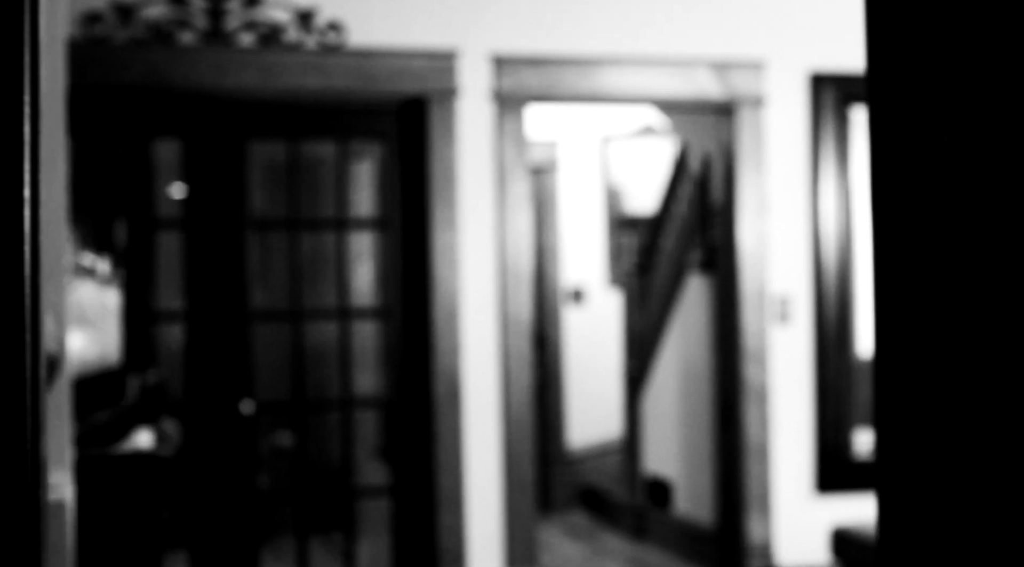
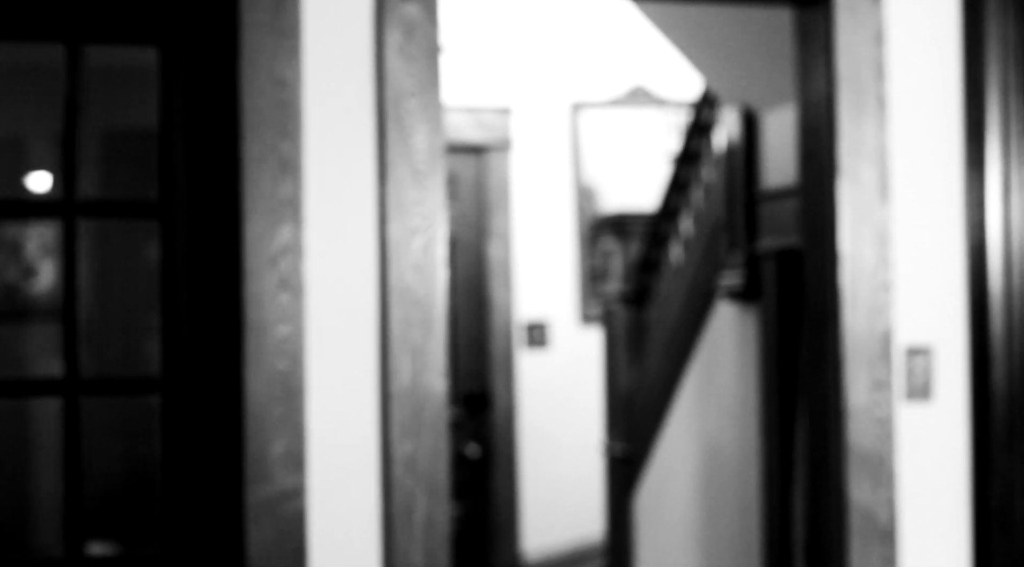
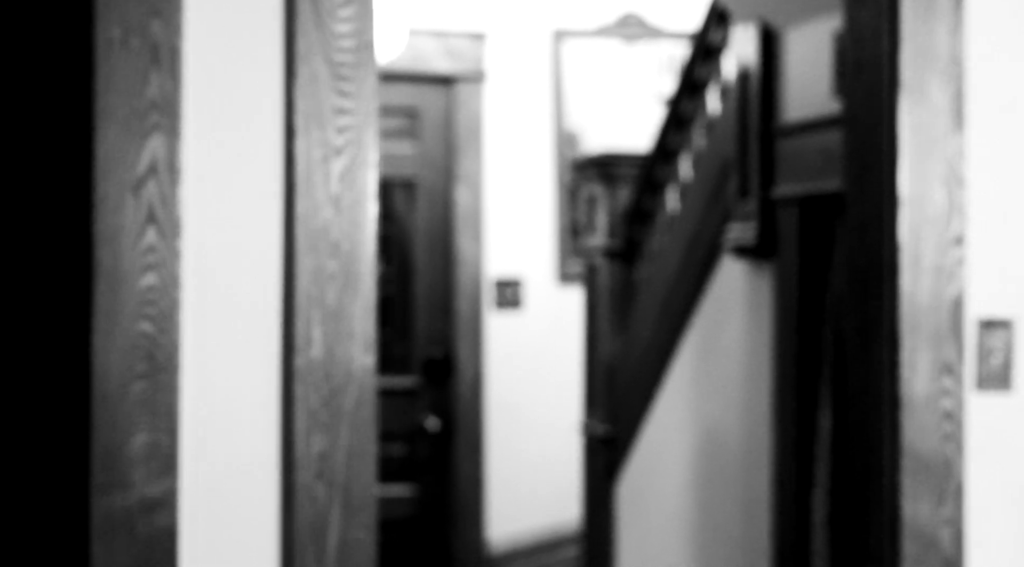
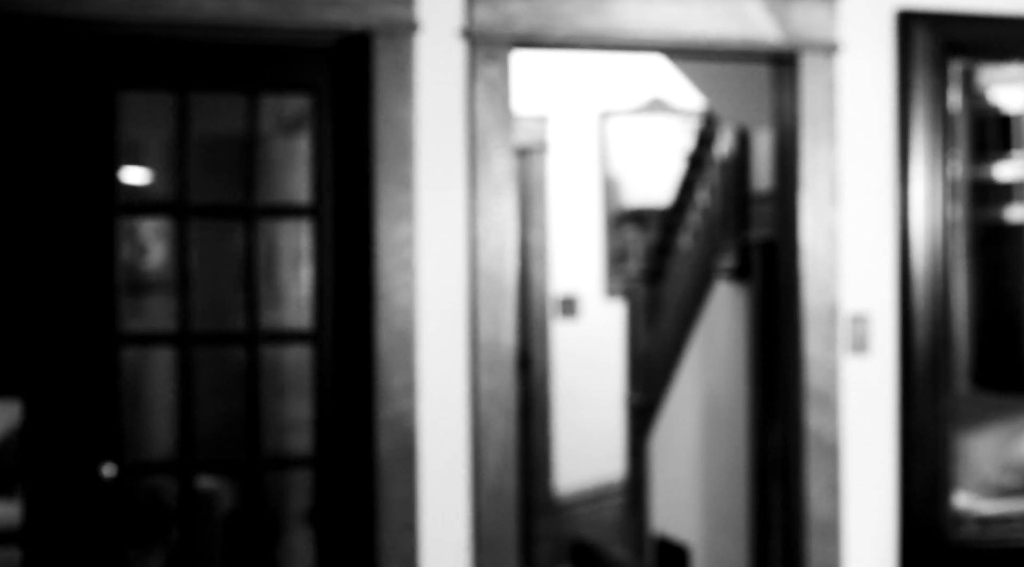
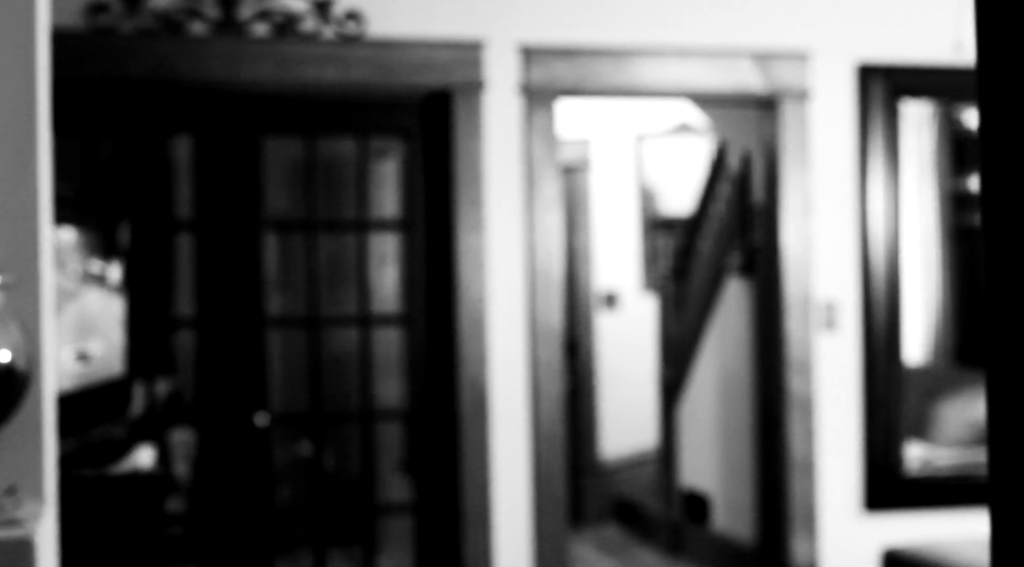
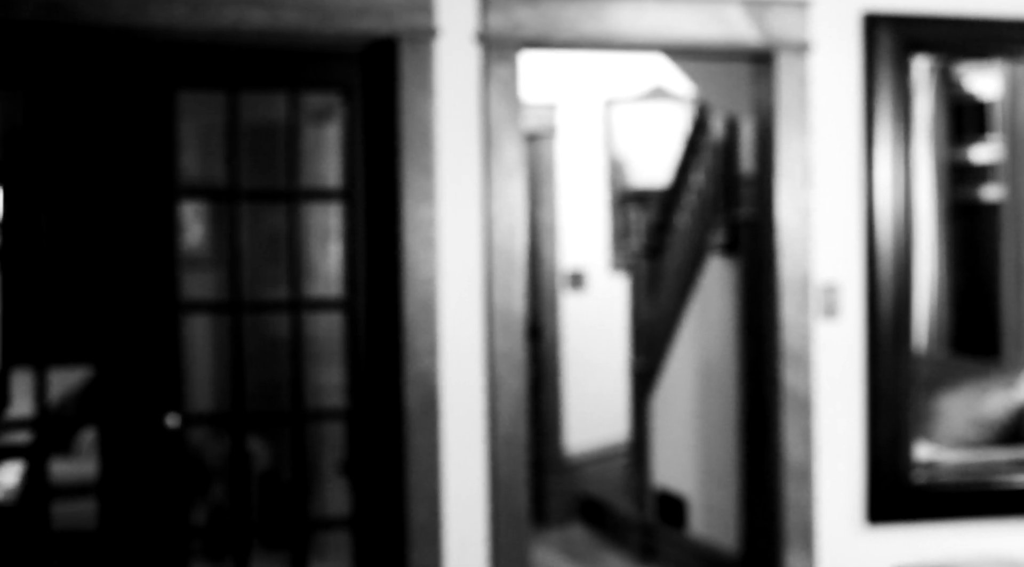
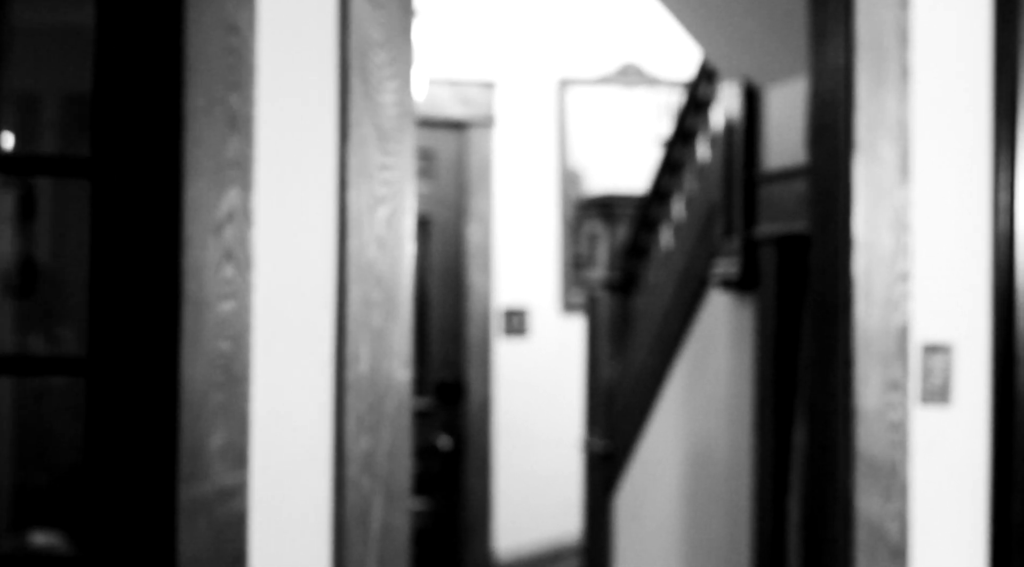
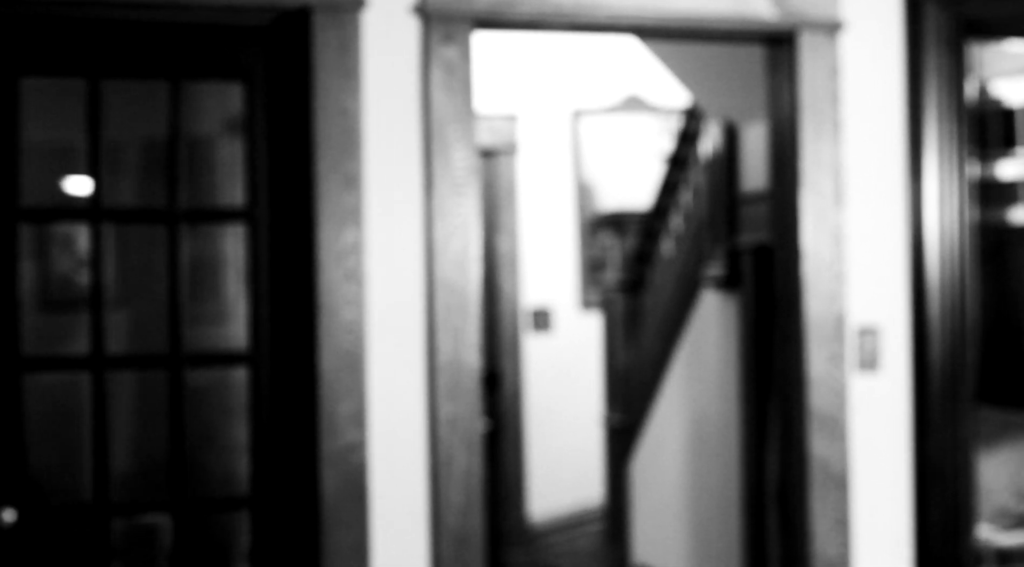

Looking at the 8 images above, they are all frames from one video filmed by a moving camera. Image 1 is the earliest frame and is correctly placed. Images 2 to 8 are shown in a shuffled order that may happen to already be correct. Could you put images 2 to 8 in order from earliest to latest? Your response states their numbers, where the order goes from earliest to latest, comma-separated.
5, 6, 4, 8, 2, 7, 3
